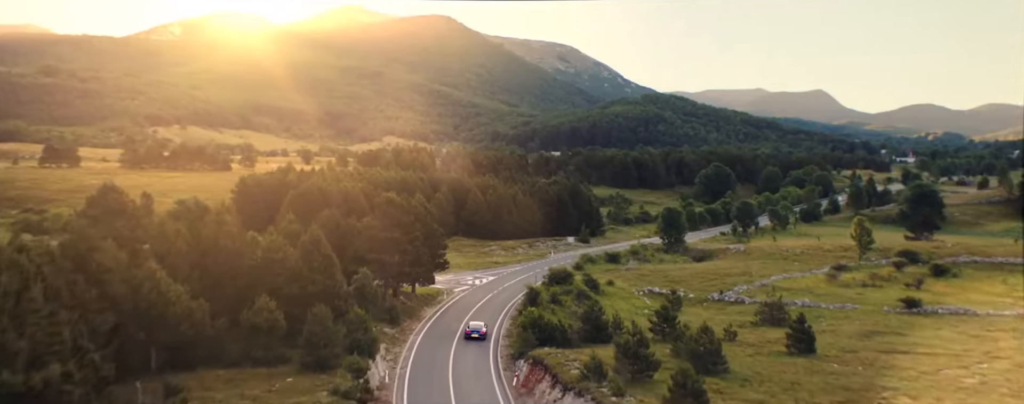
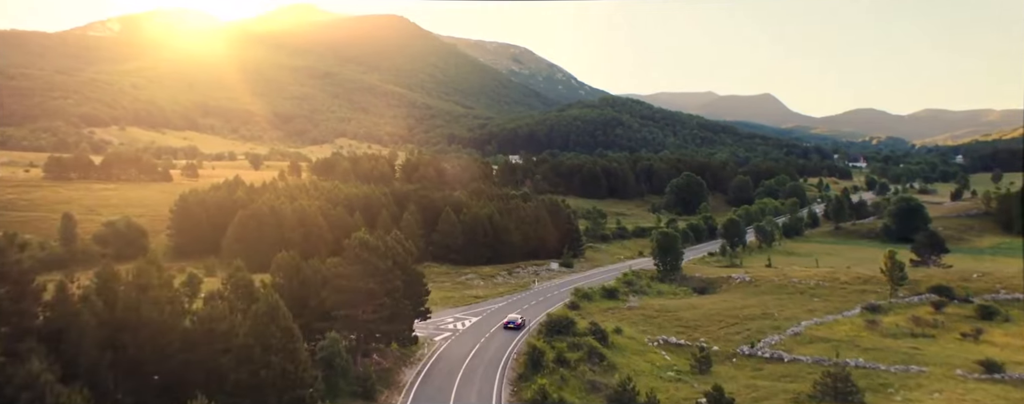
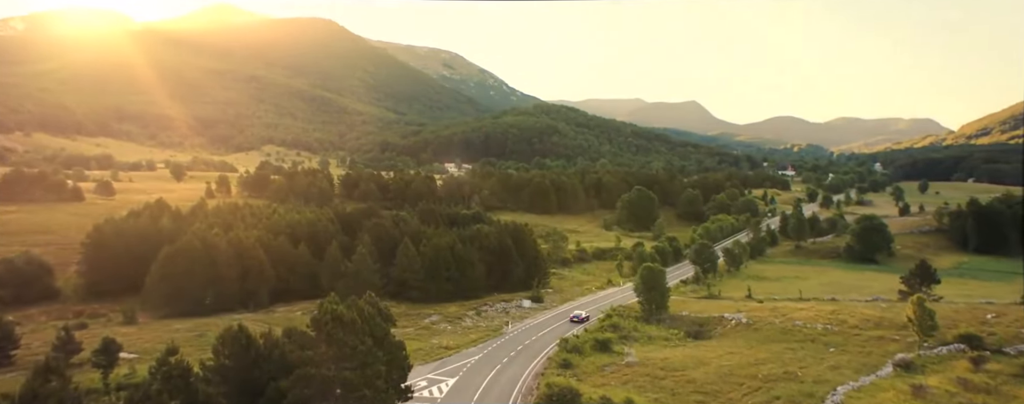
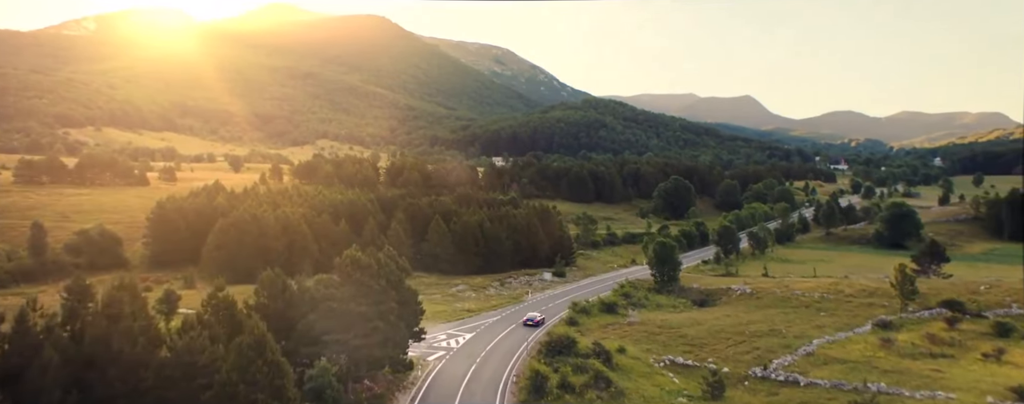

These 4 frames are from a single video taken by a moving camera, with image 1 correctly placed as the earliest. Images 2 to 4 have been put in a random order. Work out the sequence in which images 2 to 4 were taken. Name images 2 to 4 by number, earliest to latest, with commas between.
2, 4, 3
